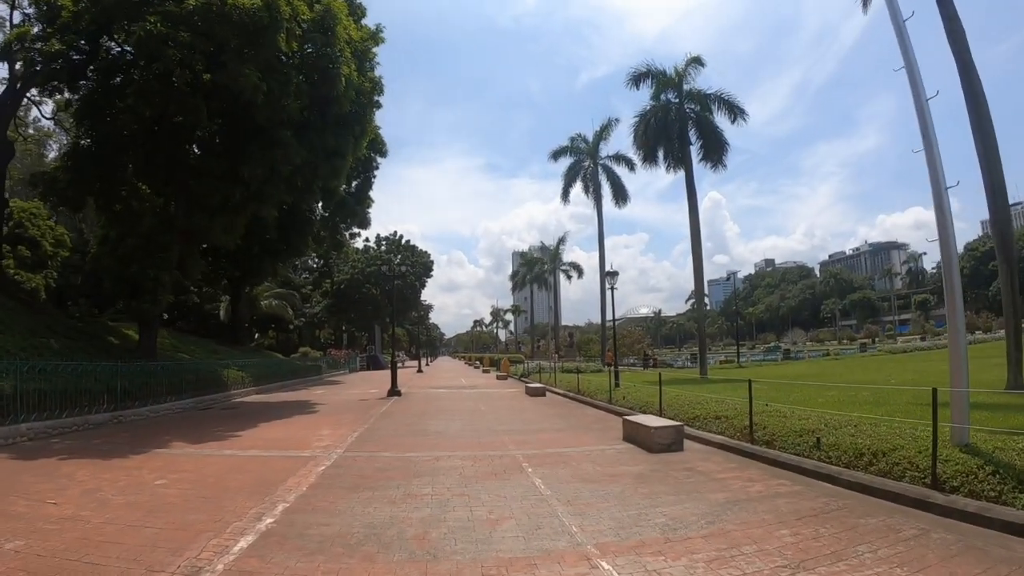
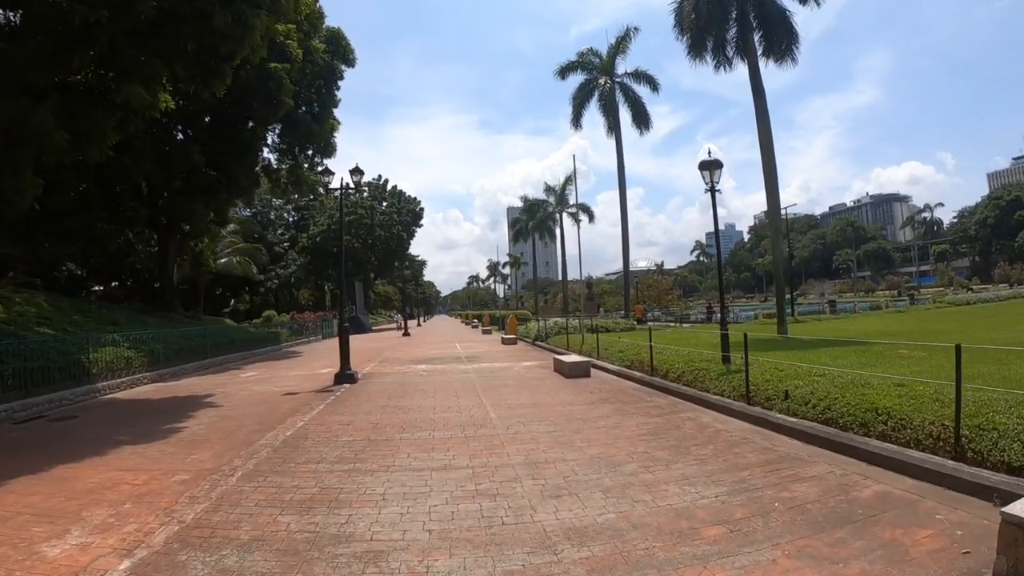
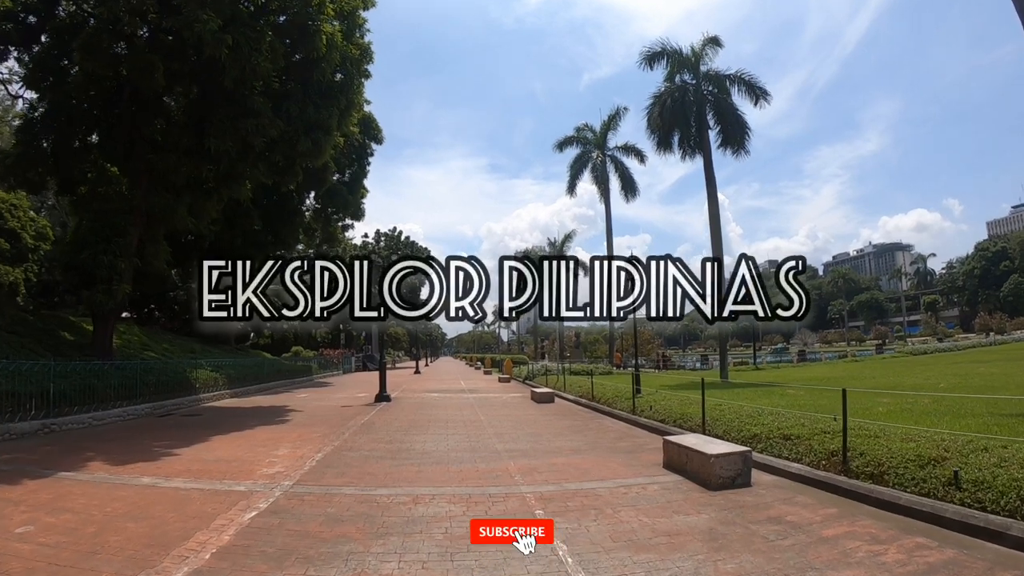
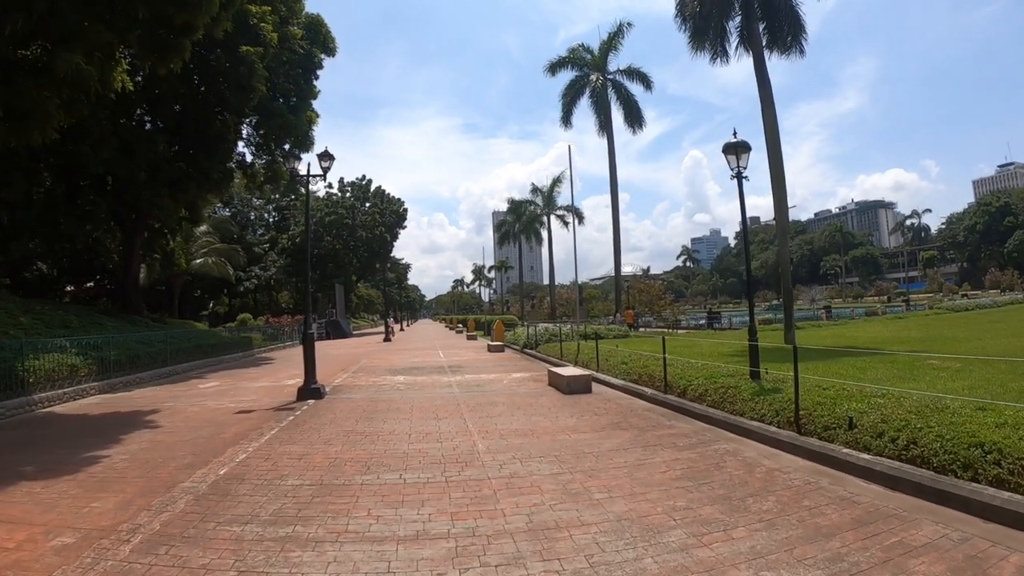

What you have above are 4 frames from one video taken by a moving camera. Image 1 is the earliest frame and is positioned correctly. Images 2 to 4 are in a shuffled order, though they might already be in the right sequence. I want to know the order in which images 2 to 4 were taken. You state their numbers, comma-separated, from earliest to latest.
3, 2, 4
